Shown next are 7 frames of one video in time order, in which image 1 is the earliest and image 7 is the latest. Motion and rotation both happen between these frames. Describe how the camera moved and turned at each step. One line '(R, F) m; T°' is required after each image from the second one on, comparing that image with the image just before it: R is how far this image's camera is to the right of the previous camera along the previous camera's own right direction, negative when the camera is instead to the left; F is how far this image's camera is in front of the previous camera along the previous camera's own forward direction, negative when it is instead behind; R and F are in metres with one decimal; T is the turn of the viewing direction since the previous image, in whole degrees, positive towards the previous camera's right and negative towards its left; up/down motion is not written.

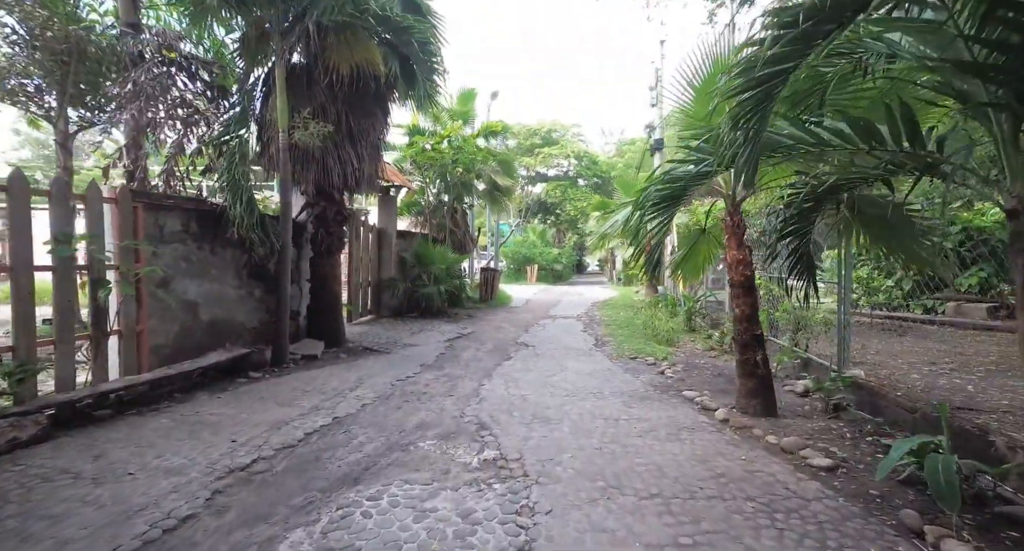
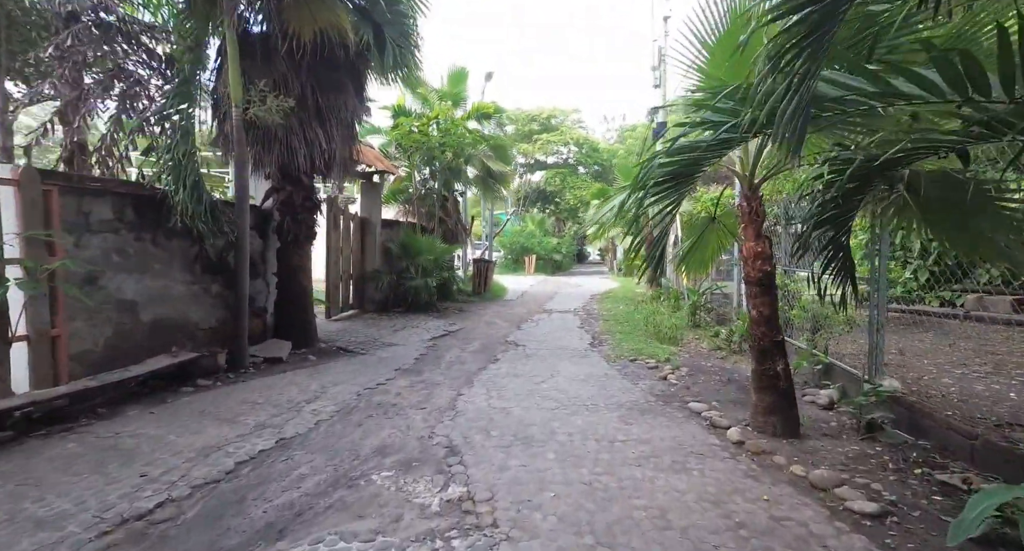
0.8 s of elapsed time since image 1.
(+0.1, +0.6) m; 0°
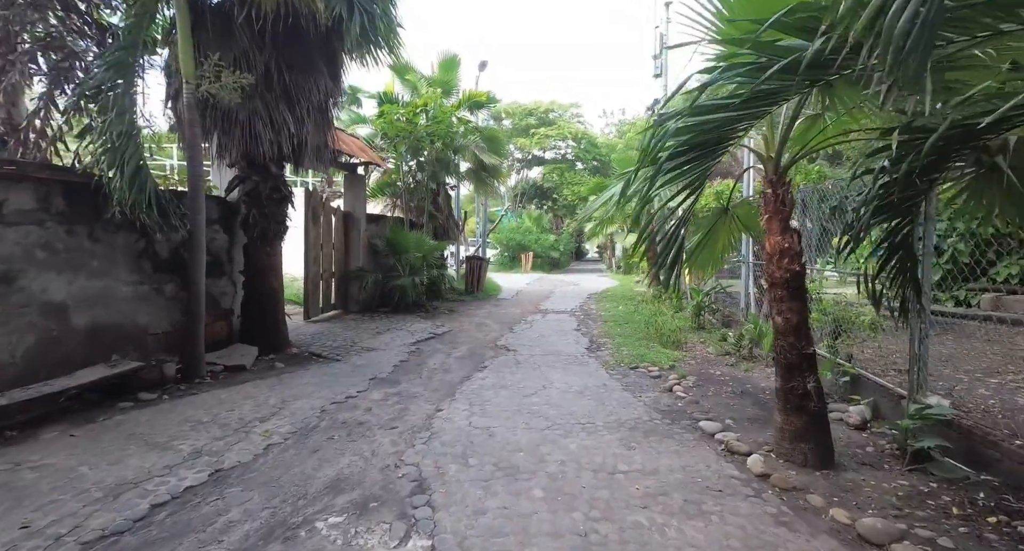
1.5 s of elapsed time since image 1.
(+0.1, +0.5) m; 0°
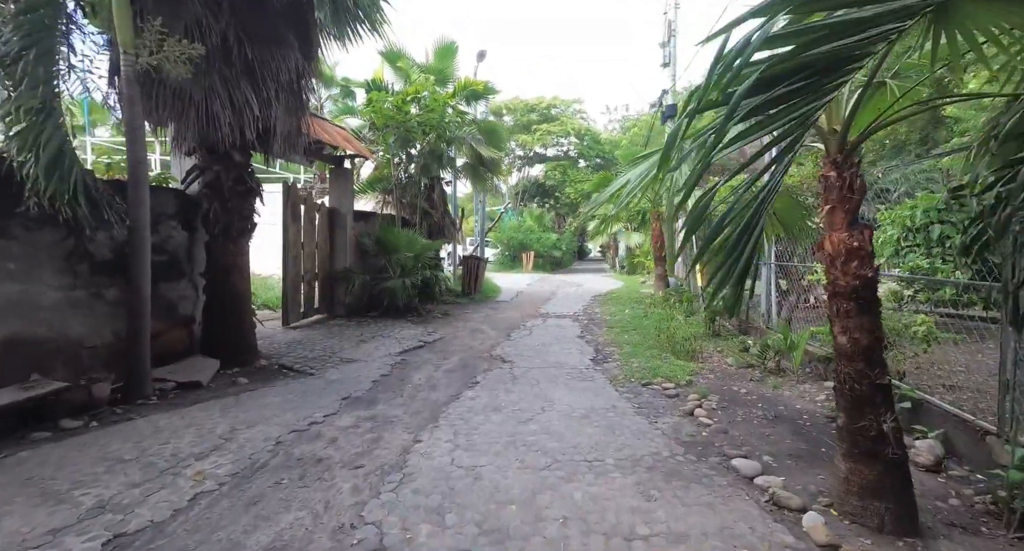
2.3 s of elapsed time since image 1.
(+0.1, +0.6) m; 0°
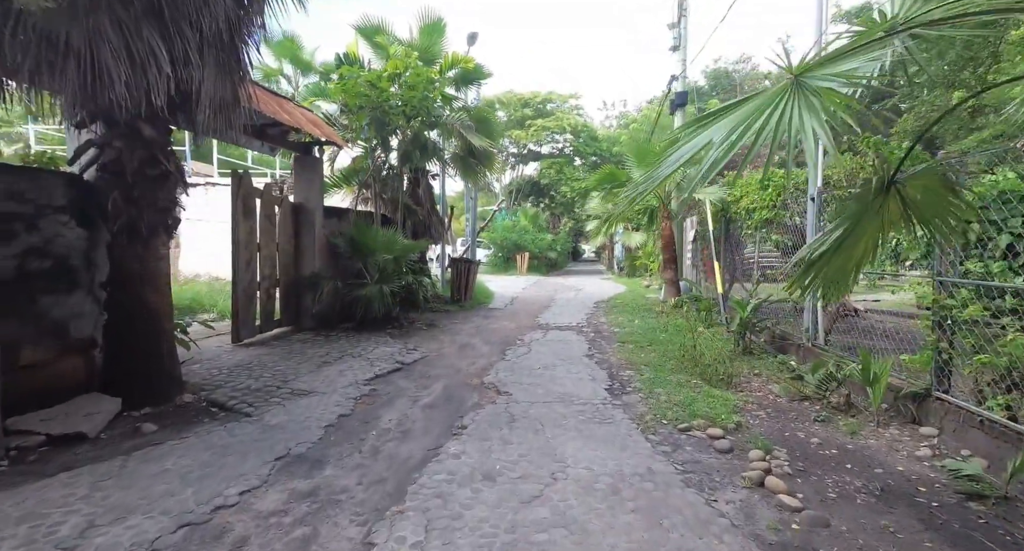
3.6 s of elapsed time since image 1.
(0.0, +1.1) m; +1°
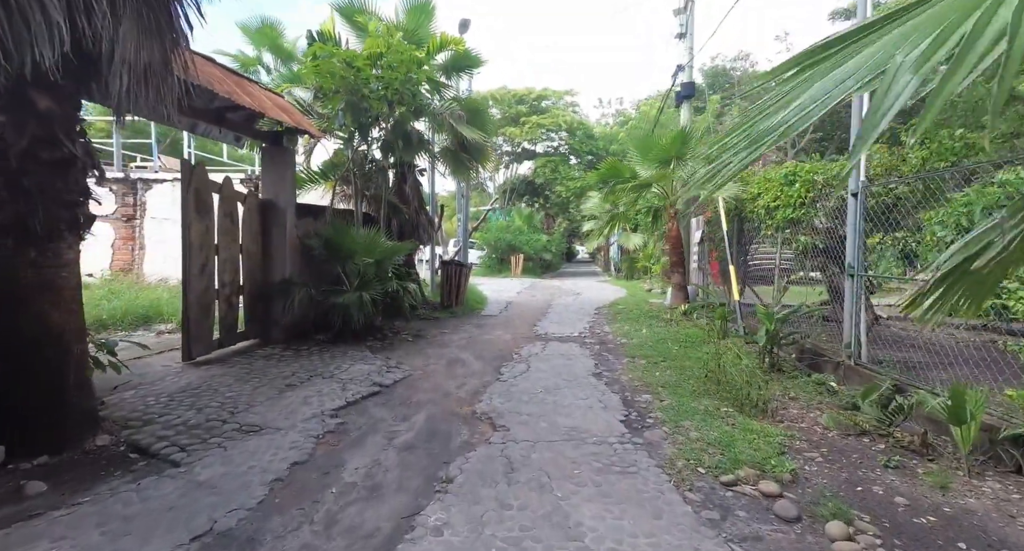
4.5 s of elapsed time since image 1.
(0.0, +0.7) m; +1°
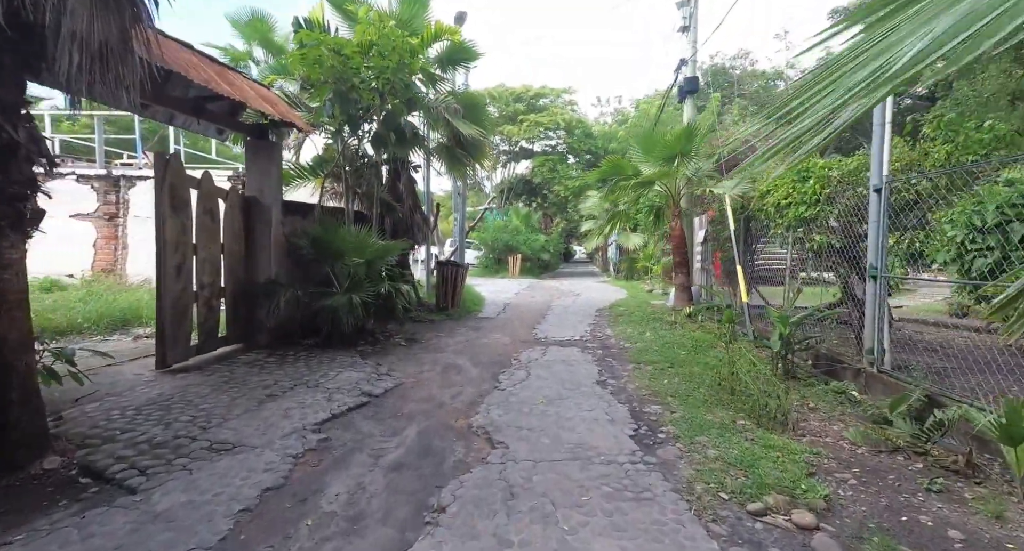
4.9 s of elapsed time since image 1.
(0.0, +0.3) m; 0°
